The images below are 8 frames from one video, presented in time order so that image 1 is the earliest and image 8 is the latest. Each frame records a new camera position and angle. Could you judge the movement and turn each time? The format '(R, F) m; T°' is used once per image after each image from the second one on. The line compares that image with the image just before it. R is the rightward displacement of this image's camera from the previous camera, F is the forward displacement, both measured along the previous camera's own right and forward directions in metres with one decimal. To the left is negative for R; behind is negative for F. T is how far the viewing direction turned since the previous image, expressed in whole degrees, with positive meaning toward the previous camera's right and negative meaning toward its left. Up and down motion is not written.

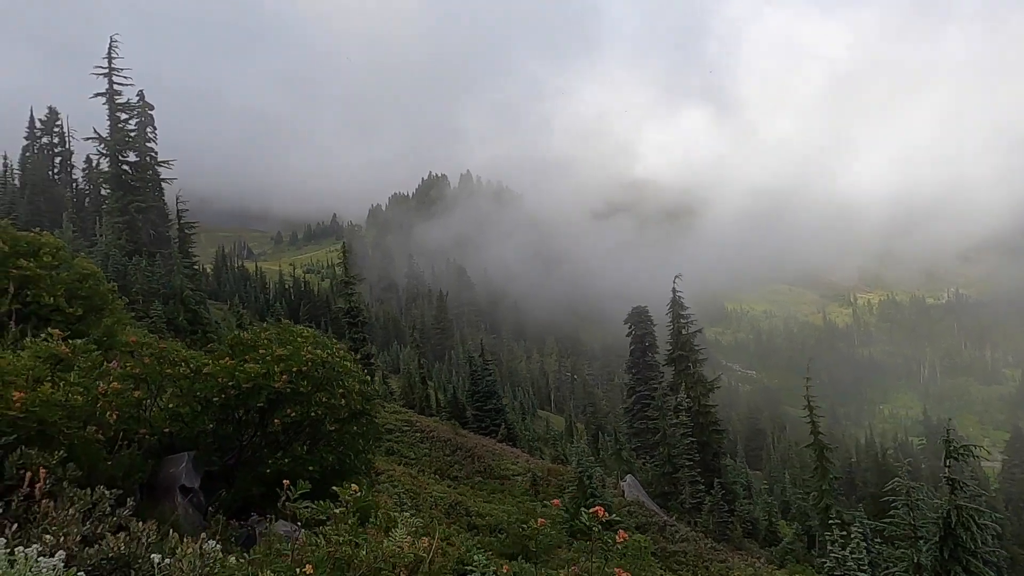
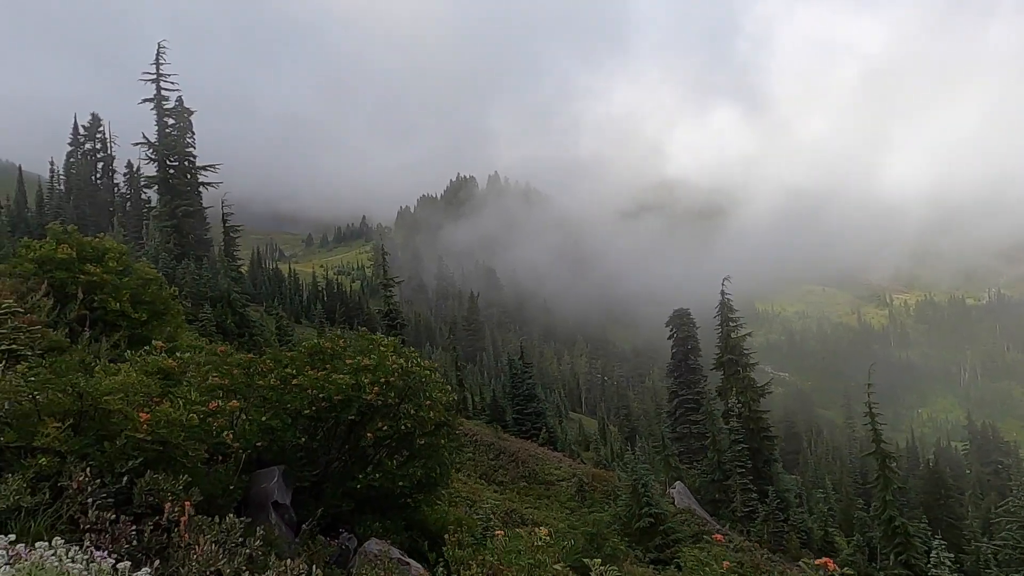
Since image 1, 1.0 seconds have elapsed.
(-0.9, +0.4) m; -2°
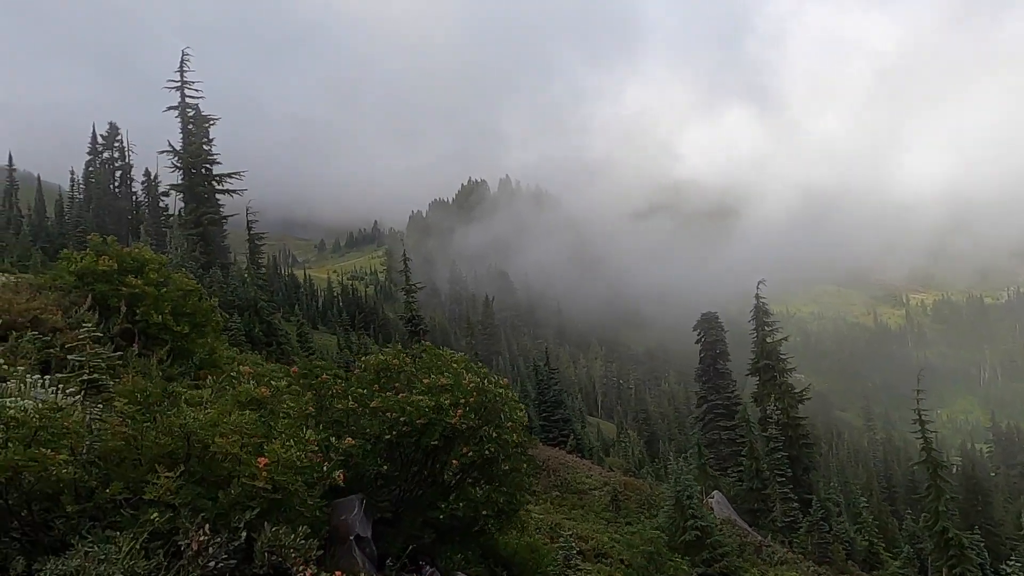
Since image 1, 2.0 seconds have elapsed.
(-1.0, +0.6) m; -1°
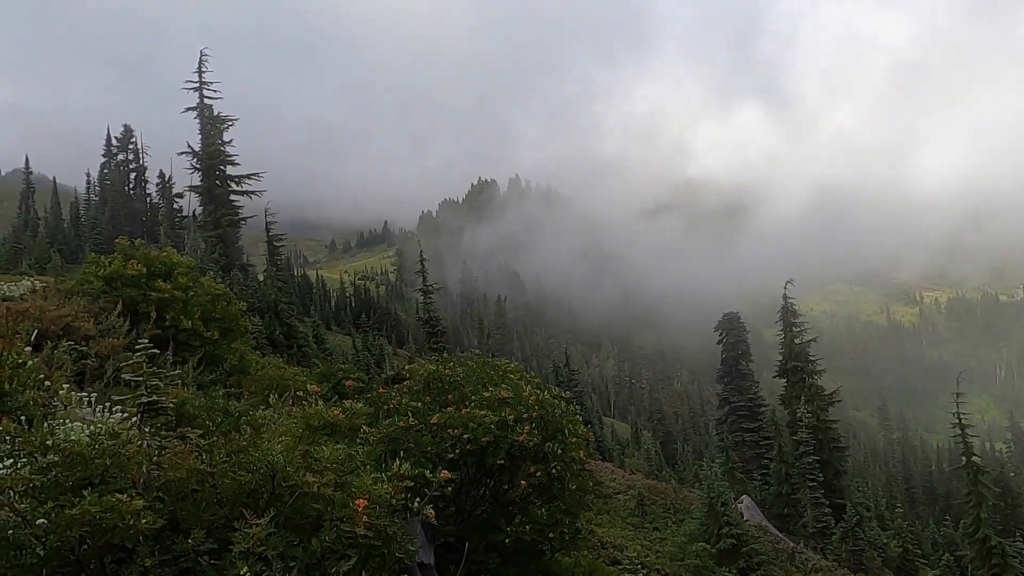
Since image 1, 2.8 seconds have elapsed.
(-0.7, +0.5) m; -1°
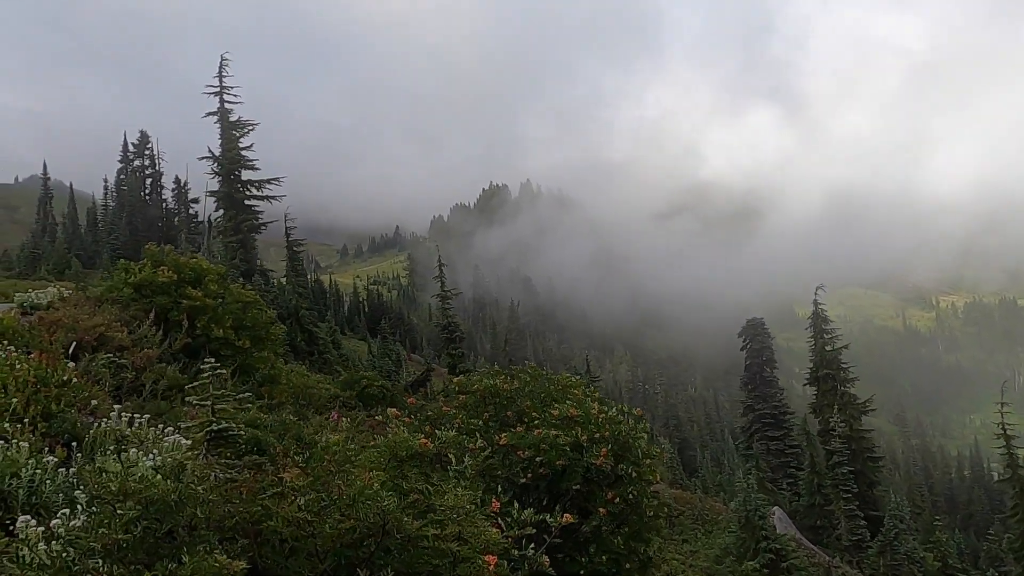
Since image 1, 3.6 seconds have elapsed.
(-0.7, +0.5) m; -1°
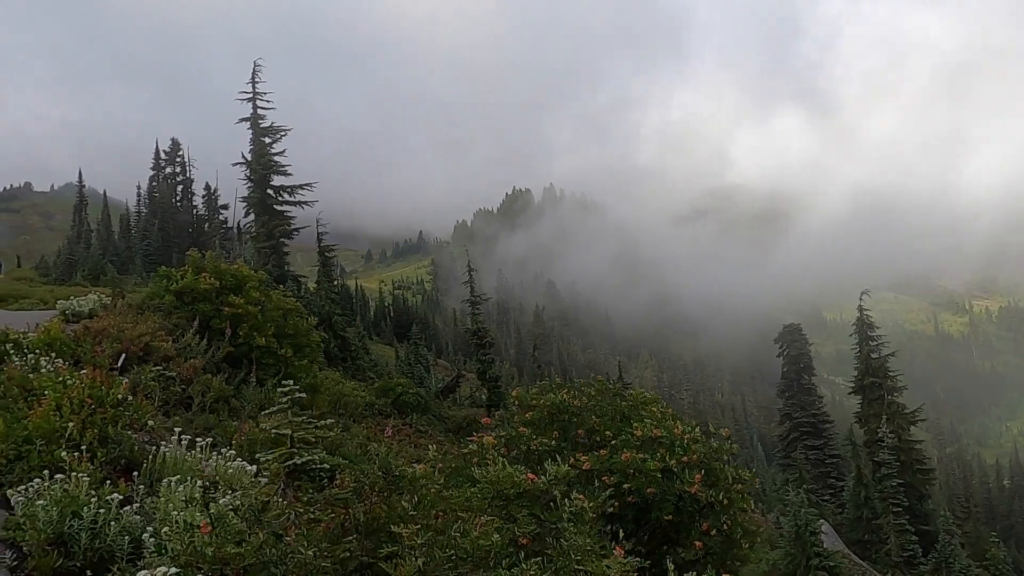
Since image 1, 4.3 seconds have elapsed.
(-0.6, +0.6) m; -2°
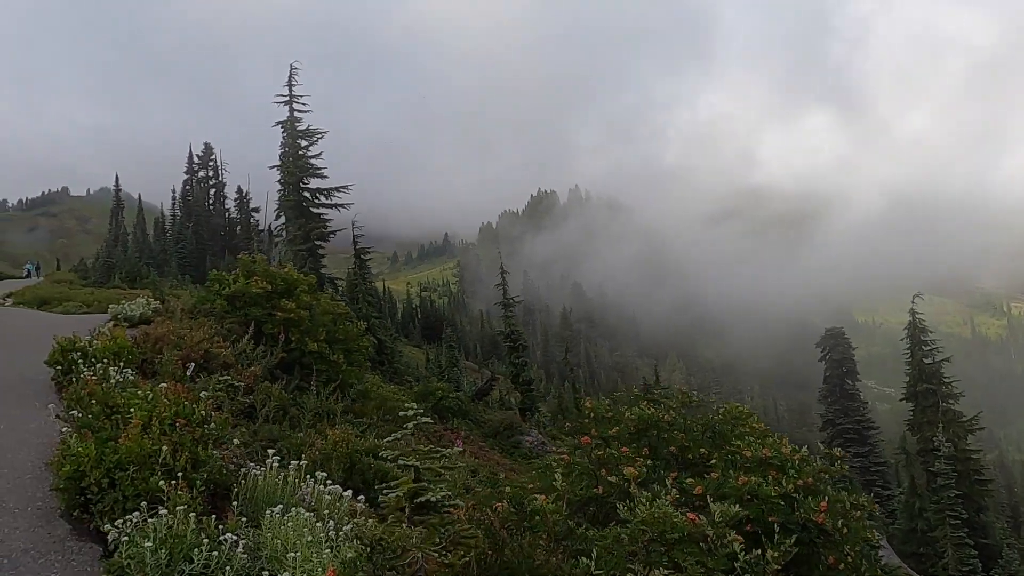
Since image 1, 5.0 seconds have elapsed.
(-0.7, +0.5) m; -2°
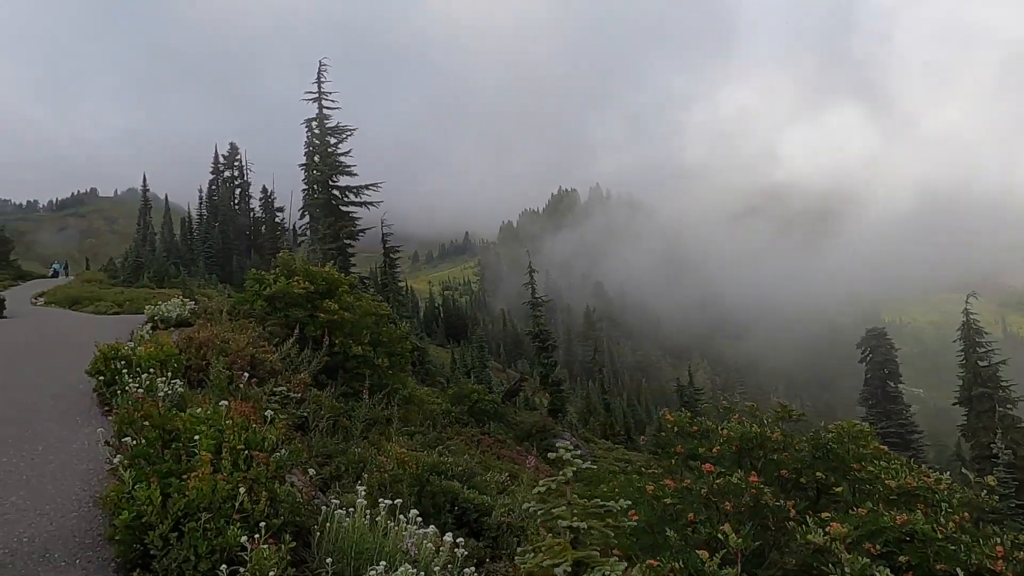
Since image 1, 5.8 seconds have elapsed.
(-0.7, +0.8) m; -2°
